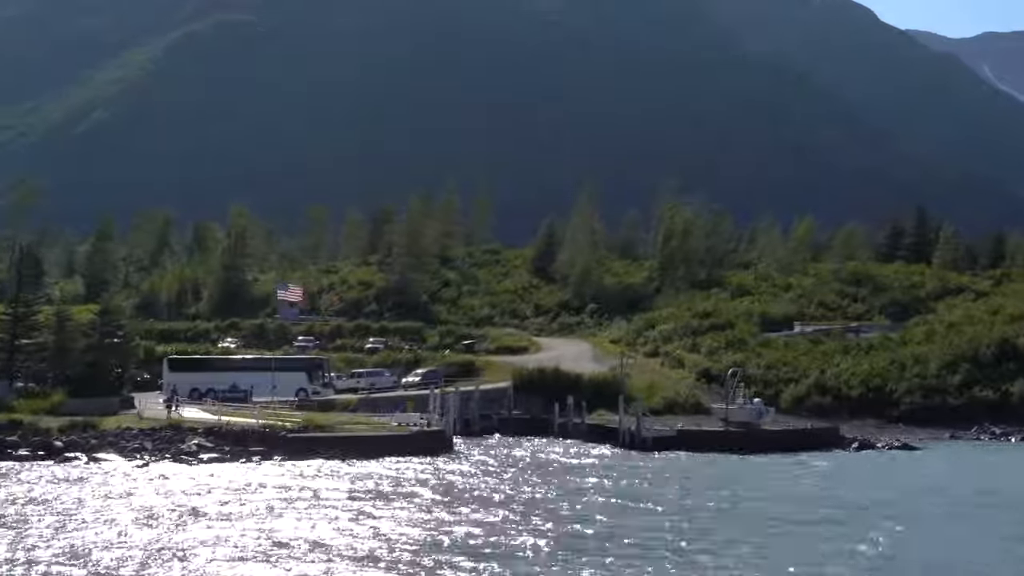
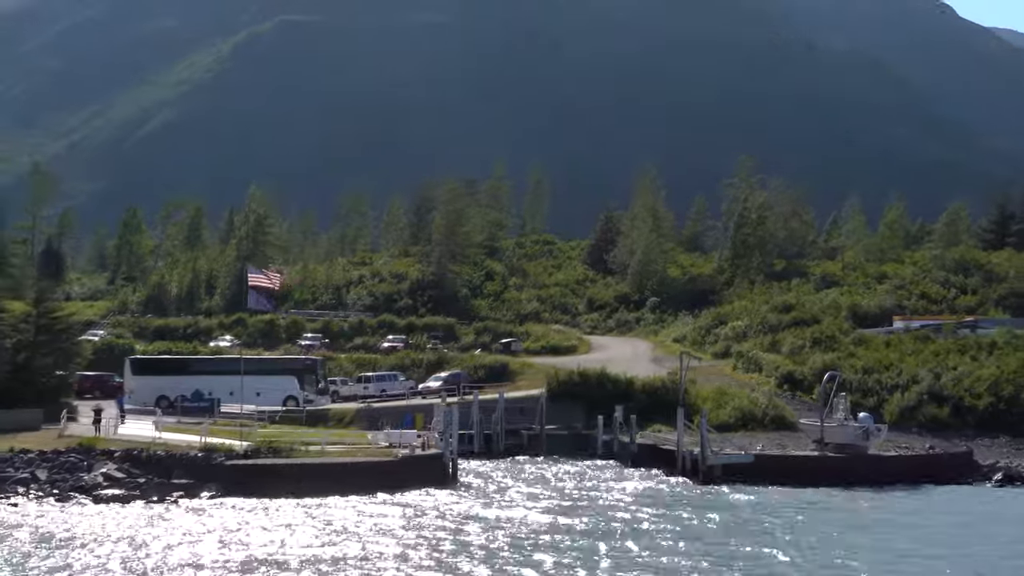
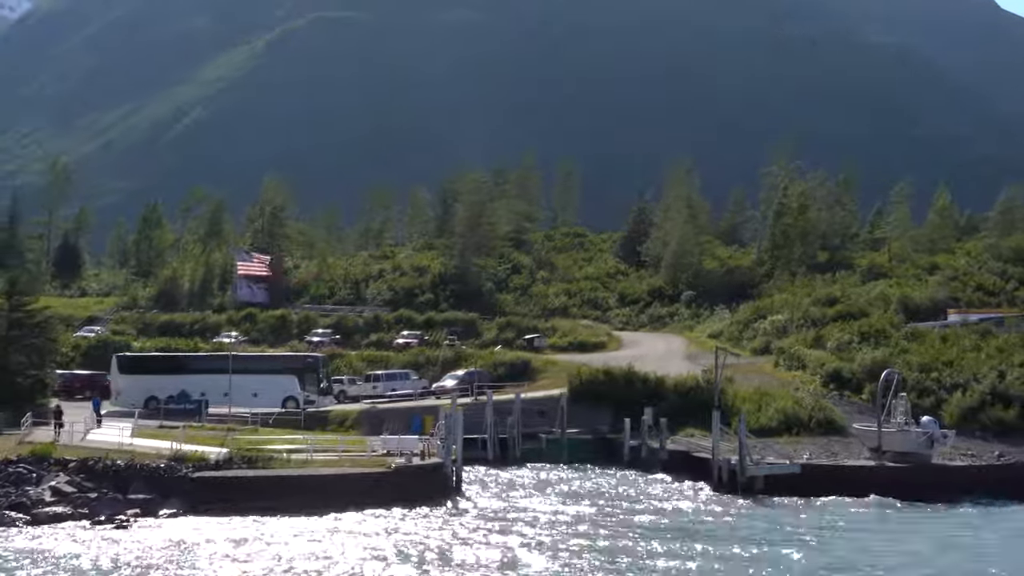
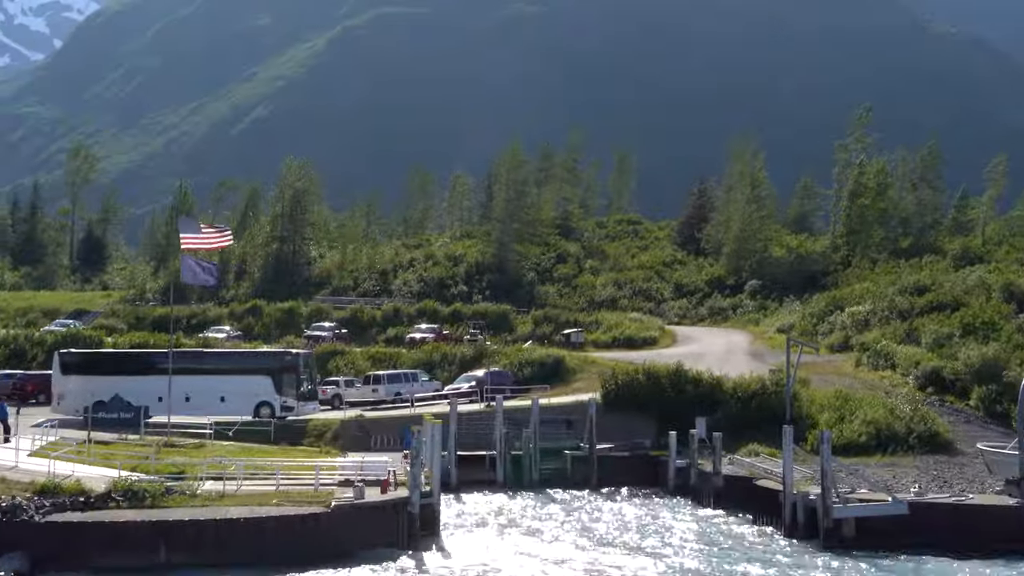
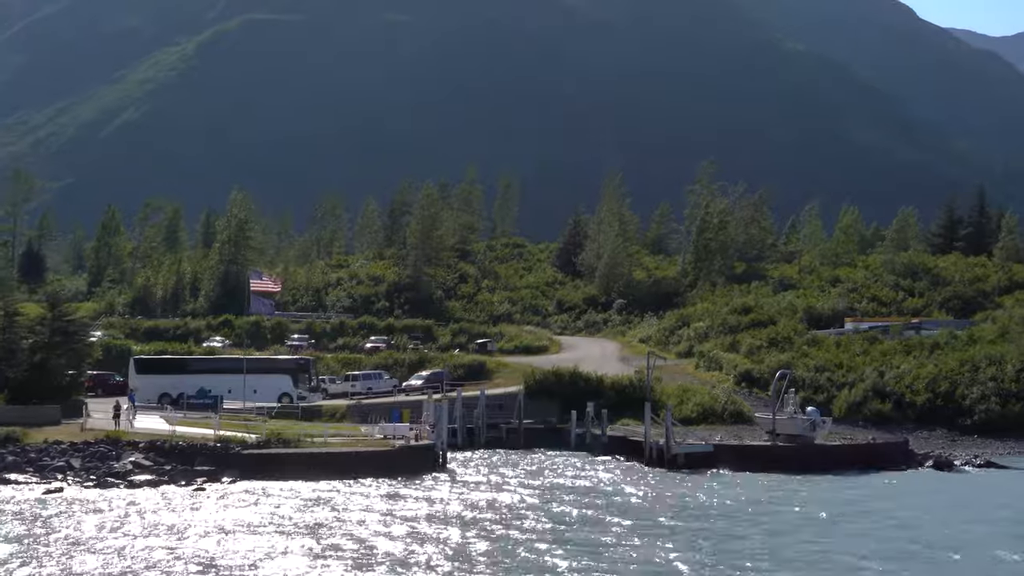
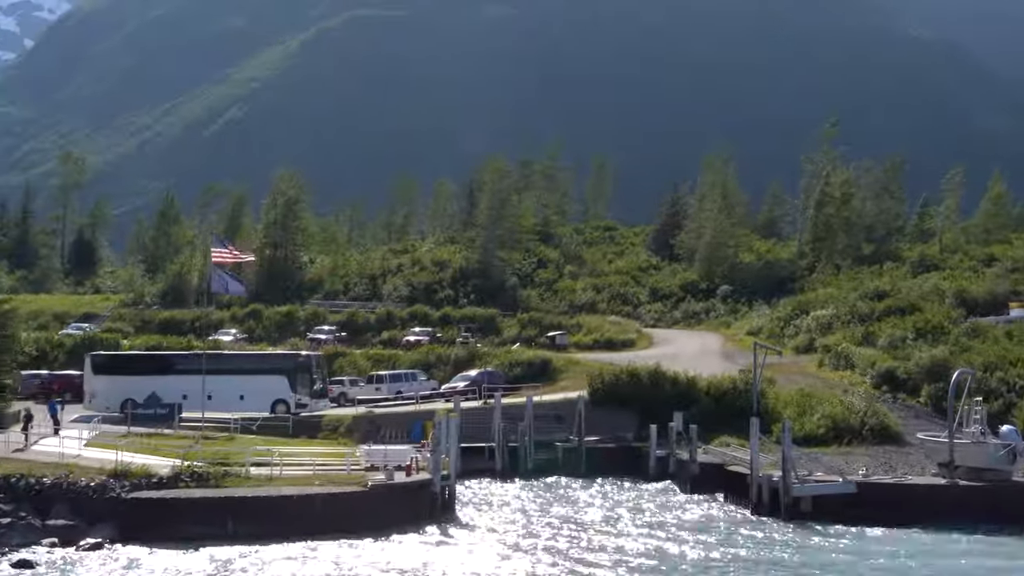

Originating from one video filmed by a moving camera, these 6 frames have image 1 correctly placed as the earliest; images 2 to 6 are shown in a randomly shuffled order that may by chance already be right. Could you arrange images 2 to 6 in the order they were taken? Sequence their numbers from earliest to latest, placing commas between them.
5, 2, 3, 6, 4
